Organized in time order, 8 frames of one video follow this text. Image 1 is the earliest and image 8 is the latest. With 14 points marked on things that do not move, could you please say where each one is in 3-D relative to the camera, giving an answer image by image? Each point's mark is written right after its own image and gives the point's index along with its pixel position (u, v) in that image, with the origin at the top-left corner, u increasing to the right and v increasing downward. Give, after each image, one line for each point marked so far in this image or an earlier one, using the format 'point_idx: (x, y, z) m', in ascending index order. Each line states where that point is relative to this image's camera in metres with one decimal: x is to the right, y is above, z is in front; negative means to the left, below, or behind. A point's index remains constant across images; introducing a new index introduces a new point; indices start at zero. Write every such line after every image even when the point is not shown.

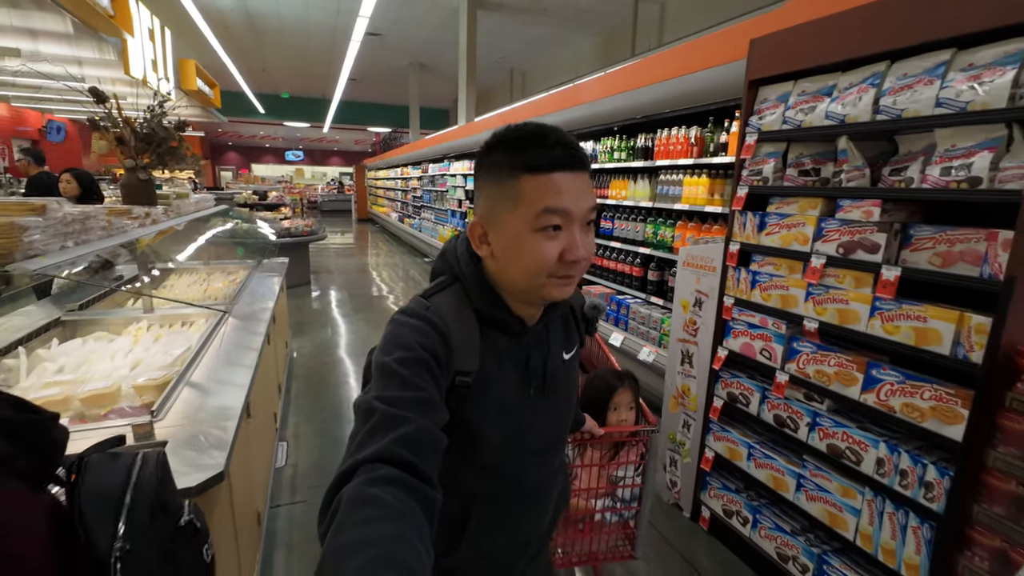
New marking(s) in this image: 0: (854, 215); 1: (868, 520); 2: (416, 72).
0: (+1.1, +0.2, +1.6) m
1: (+1.2, -0.8, +1.6) m
2: (-2.6, +6.2, +13.8) m
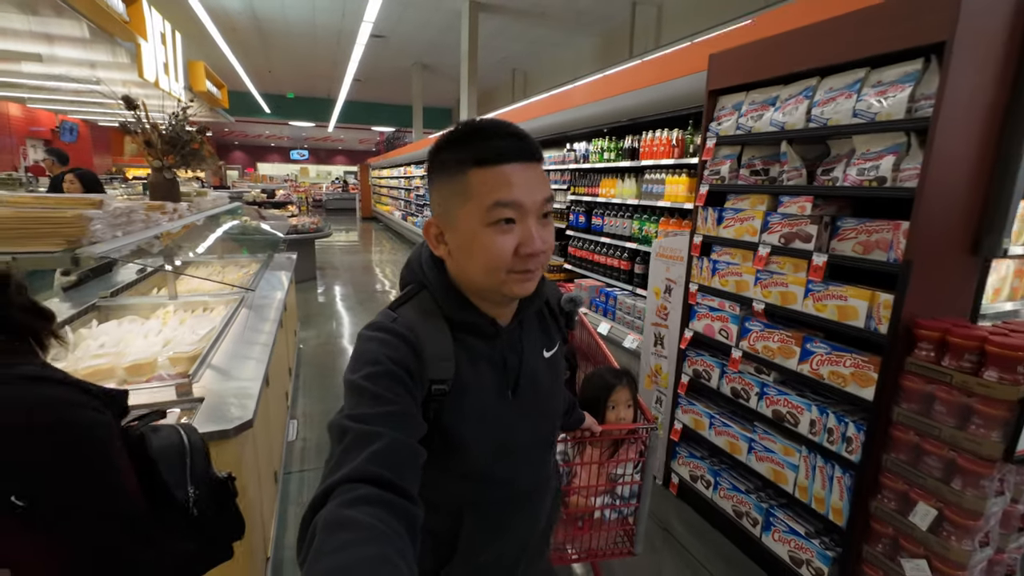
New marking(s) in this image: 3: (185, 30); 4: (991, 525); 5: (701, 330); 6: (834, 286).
0: (+1.1, +0.3, +1.8) m
1: (+1.1, -0.7, +1.8) m
2: (-2.6, +6.3, +14.0) m
3: (-7.2, +5.7, +10.7) m
4: (+1.4, -0.7, +1.4) m
5: (+0.9, -0.2, +2.2) m
6: (+1.1, 0.0, +1.7) m
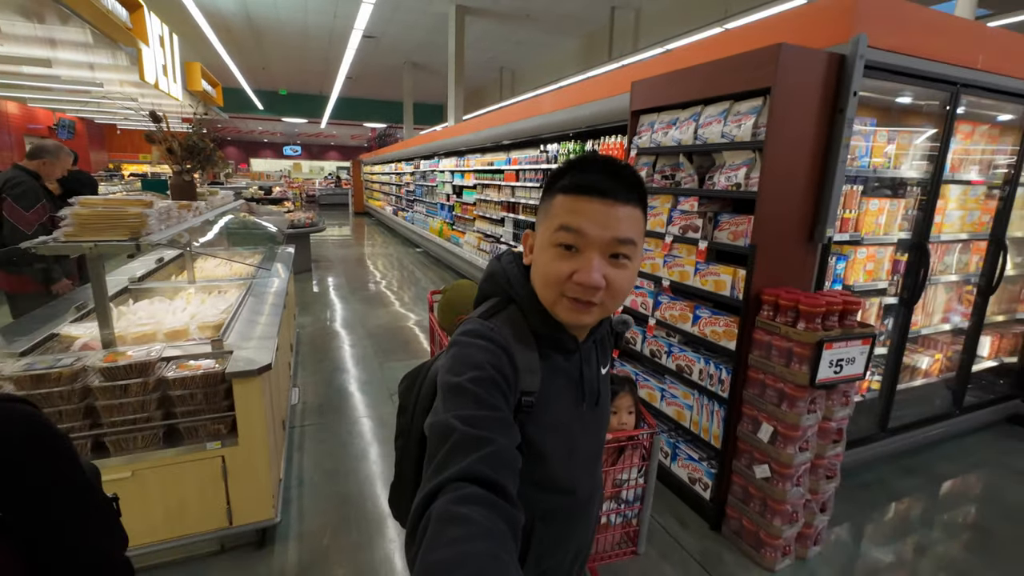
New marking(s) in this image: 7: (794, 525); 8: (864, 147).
0: (+0.8, +0.4, +2.4) m
1: (+0.9, -0.6, +2.4) m
2: (-3.0, +6.5, +14.4) m
3: (-7.5, +5.9, +11.1) m
4: (+1.2, -0.6, +2.0) m
5: (+0.7, -0.1, +2.8) m
6: (+0.9, +0.1, +2.2) m
7: (+1.2, -1.0, +2.0) m
8: (+1.9, +0.8, +2.6) m
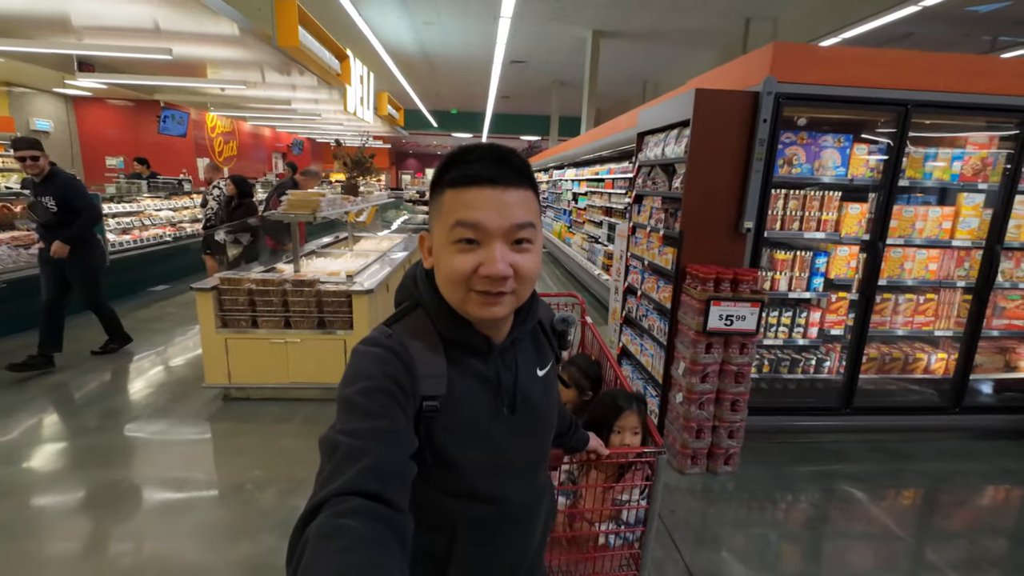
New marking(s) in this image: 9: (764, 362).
0: (+1.0, +0.5, +3.1) m
1: (+0.9, -0.5, +3.1) m
2: (+1.5, +6.5, +15.9) m
3: (-3.9, +6.4, +14.1) m
4: (+1.1, -0.5, +2.7) m
5: (+0.9, +0.1, +3.6) m
6: (+1.0, +0.2, +3.0) m
7: (+1.1, -0.9, +2.7) m
8: (+2.1, +0.8, +3.0) m
9: (+1.7, -0.5, +3.3) m
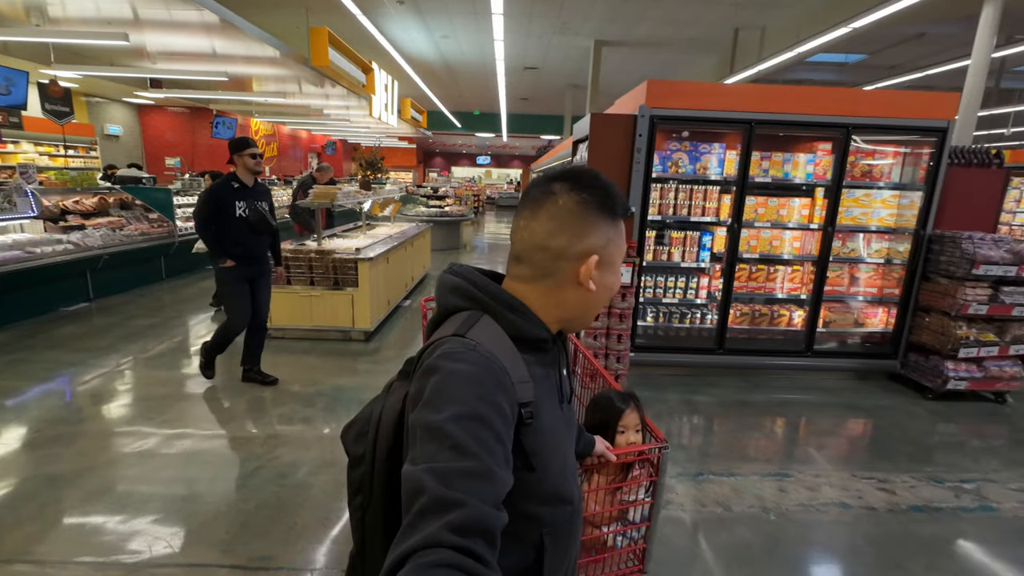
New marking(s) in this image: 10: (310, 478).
0: (+0.6, +0.8, +4.2) m
1: (+0.6, -0.2, +4.2) m
2: (+2.0, +6.9, +16.9) m
3: (-3.5, +6.7, +15.4) m
4: (+0.7, -0.2, +3.8) m
5: (+0.5, +0.3, +4.7) m
6: (+0.6, +0.5, +4.1) m
7: (+0.7, -0.6, +3.8) m
8: (+1.7, +1.1, +4.1) m
9: (+1.3, -0.2, +4.4) m
10: (-1.2, -1.1, +2.7) m
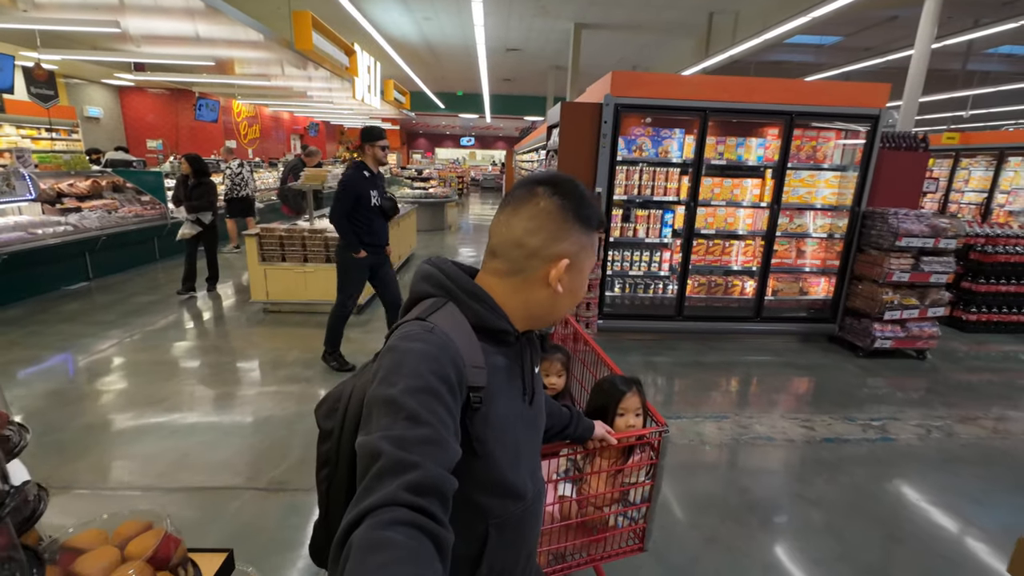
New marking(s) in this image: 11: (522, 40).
0: (+0.4, +1.1, +4.6) m
1: (+0.4, +0.1, +4.7) m
2: (+1.4, +7.6, +17.1) m
3: (-4.1, +7.4, +15.5) m
4: (+0.5, 0.0, +4.2) m
5: (+0.3, +0.6, +5.1) m
6: (+0.4, +0.8, +4.5) m
7: (+0.5, -0.4, +4.3) m
8: (+1.5, +1.3, +4.5) m
9: (+1.1, 0.0, +4.8) m
10: (-1.3, -0.9, +3.1) m
11: (+0.2, +7.0, +13.6) m
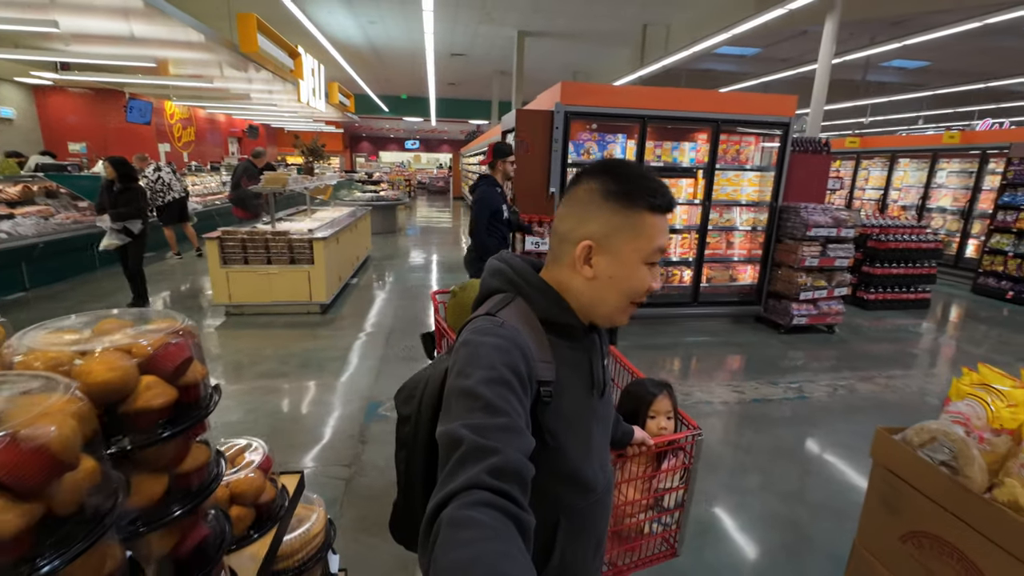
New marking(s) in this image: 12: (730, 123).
0: (0.0, +1.1, +5.0) m
1: (0.0, +0.1, +5.0) m
2: (-0.6, +7.6, +17.5) m
3: (-5.8, +7.2, +15.3) m
4: (+0.2, +0.1, +4.5) m
5: (-0.1, +0.6, +5.4) m
6: (0.0, +0.8, +4.8) m
7: (+0.1, -0.3, +4.6) m
8: (+1.1, +1.4, +5.0) m
9: (+0.7, +0.1, +5.2) m
10: (-1.5, -0.9, +3.3) m
11: (-1.3, +7.0, +13.9) m
12: (+2.2, +1.7, +4.8) m
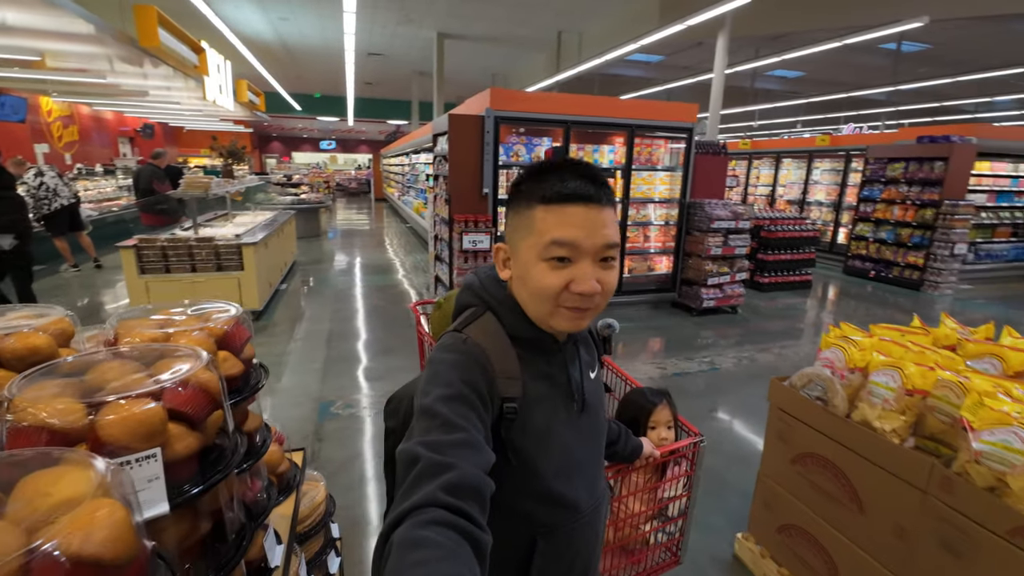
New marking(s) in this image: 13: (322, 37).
0: (-0.7, +1.1, +5.1) m
1: (-0.7, +0.1, +5.2) m
2: (-3.5, +7.5, +17.4) m
3: (-8.3, +6.9, +14.4) m
4: (-0.4, +0.1, +4.7) m
5: (-0.9, +0.7, +5.6) m
6: (-0.7, +0.8, +5.0) m
7: (-0.4, -0.3, +4.8) m
8: (+0.4, +1.5, +5.3) m
9: (0.0, +0.2, +5.5) m
10: (-1.8, -0.9, +3.3) m
11: (-3.7, +6.9, +13.8) m
12: (+1.4, +1.8, +5.4) m
13: (-5.0, +6.6, +12.8) m
